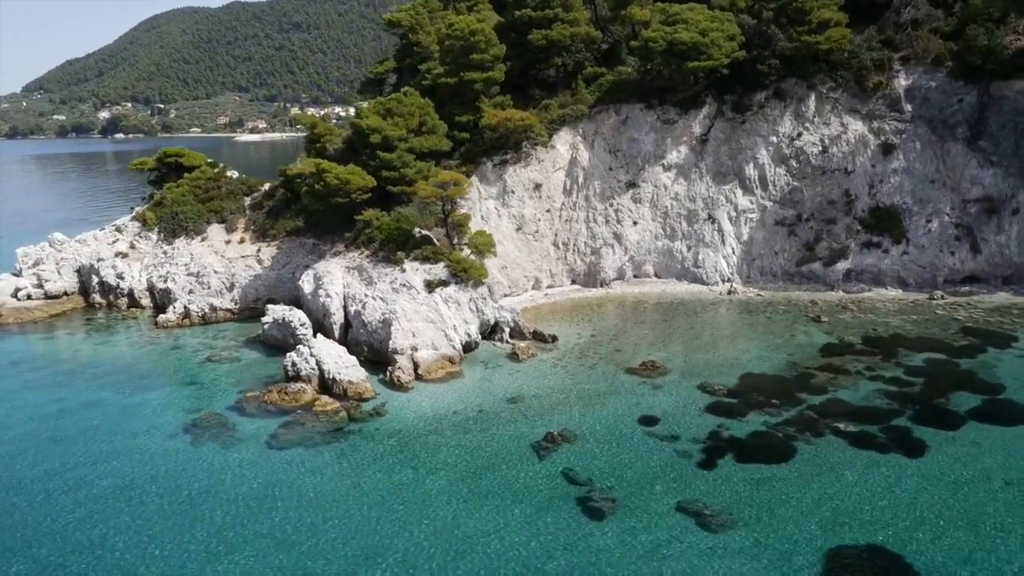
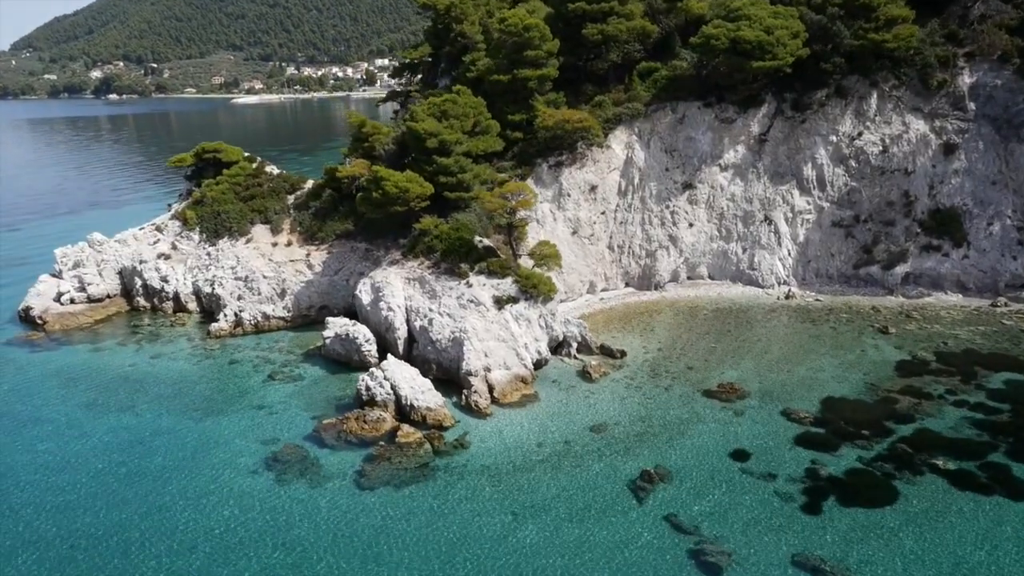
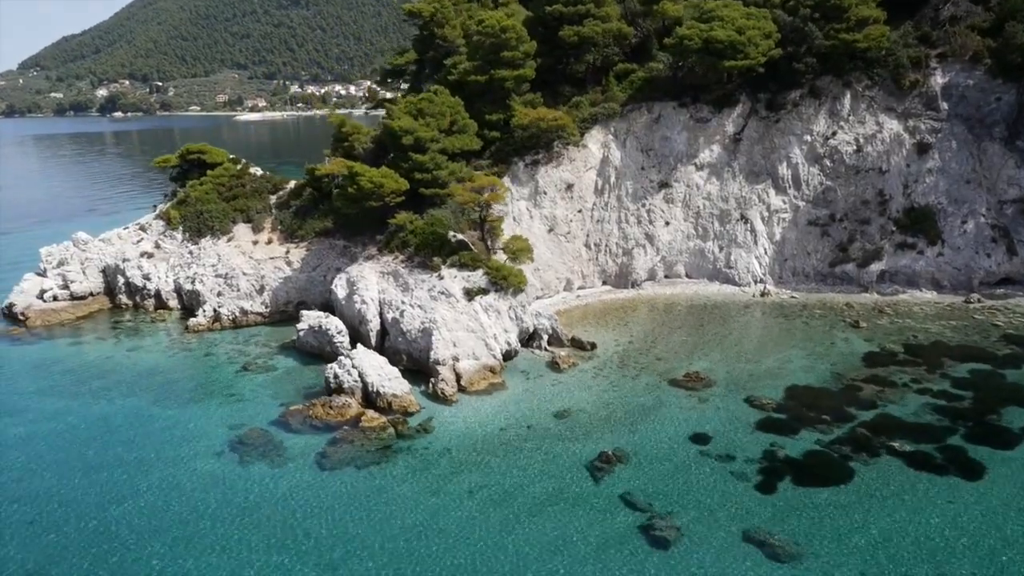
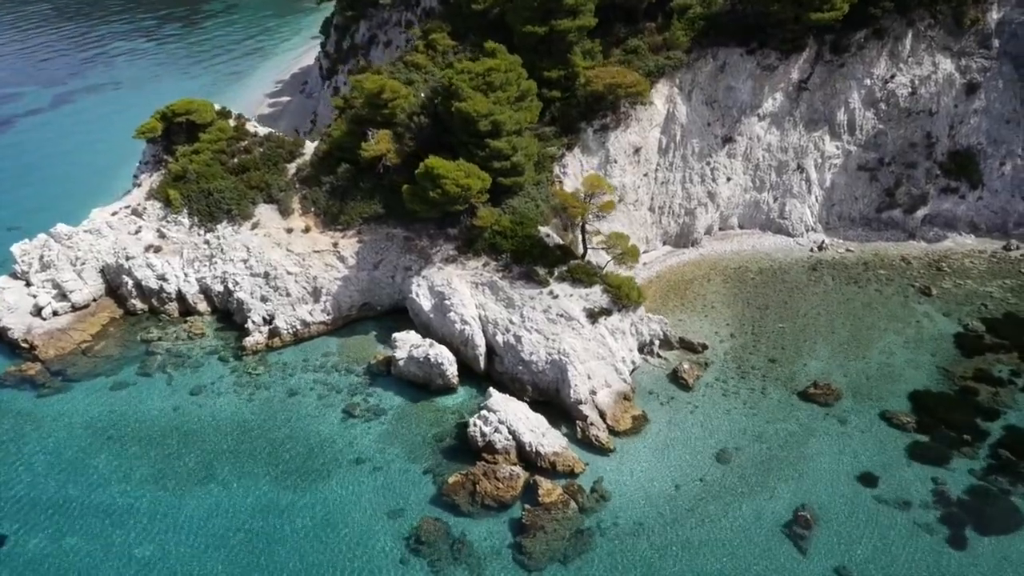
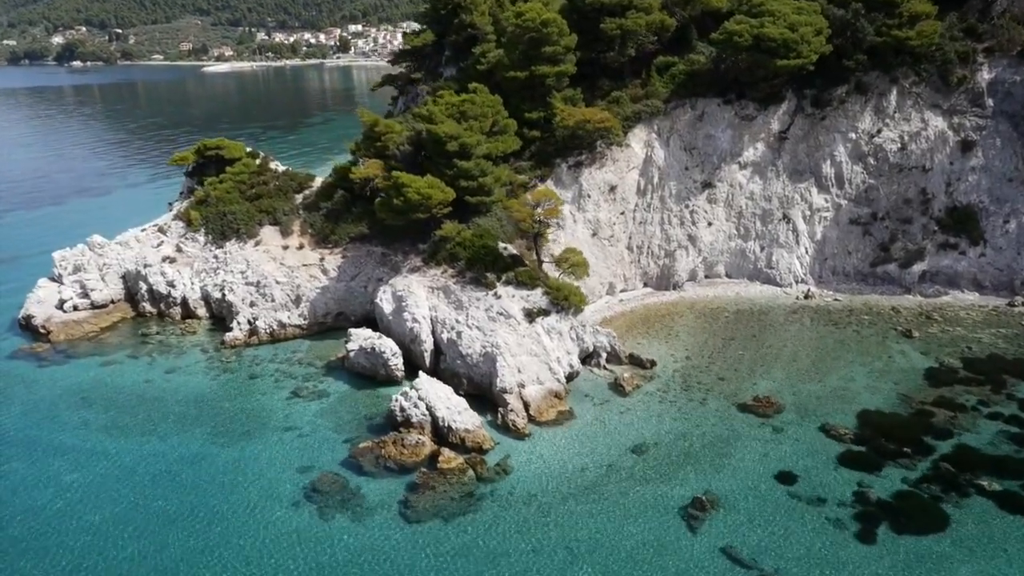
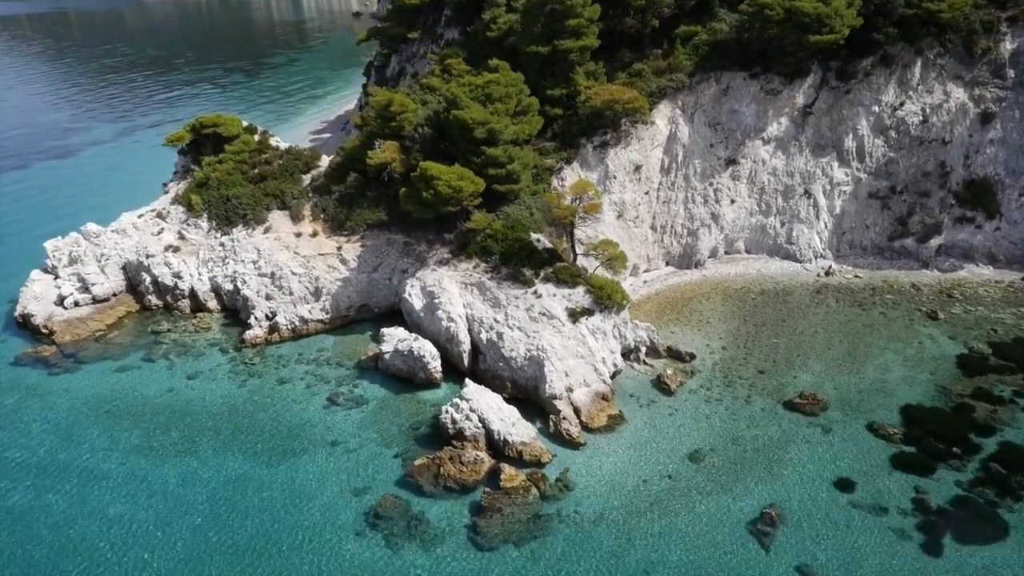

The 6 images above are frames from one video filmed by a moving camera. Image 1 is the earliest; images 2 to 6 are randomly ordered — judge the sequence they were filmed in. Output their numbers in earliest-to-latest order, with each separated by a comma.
3, 2, 5, 6, 4
